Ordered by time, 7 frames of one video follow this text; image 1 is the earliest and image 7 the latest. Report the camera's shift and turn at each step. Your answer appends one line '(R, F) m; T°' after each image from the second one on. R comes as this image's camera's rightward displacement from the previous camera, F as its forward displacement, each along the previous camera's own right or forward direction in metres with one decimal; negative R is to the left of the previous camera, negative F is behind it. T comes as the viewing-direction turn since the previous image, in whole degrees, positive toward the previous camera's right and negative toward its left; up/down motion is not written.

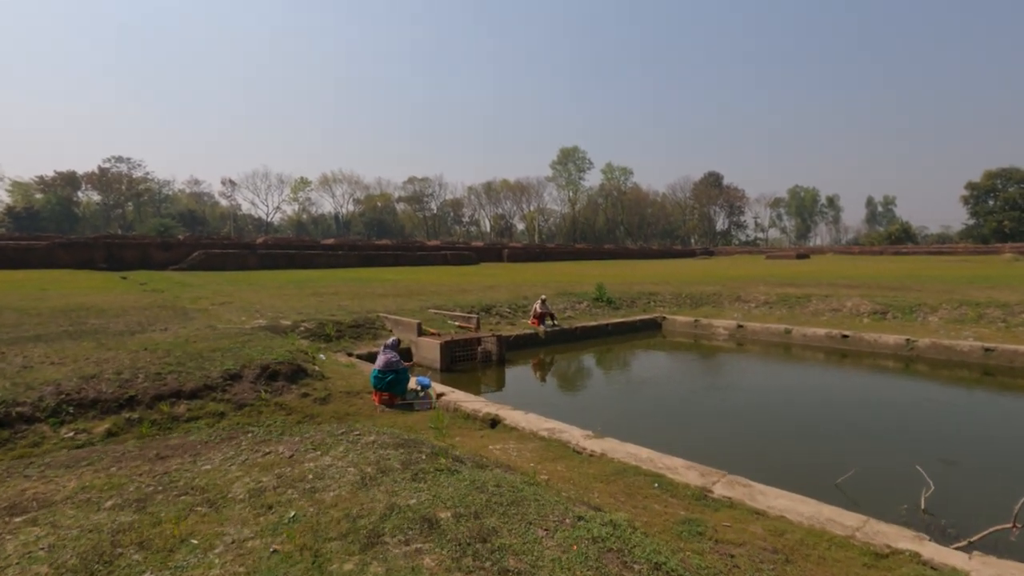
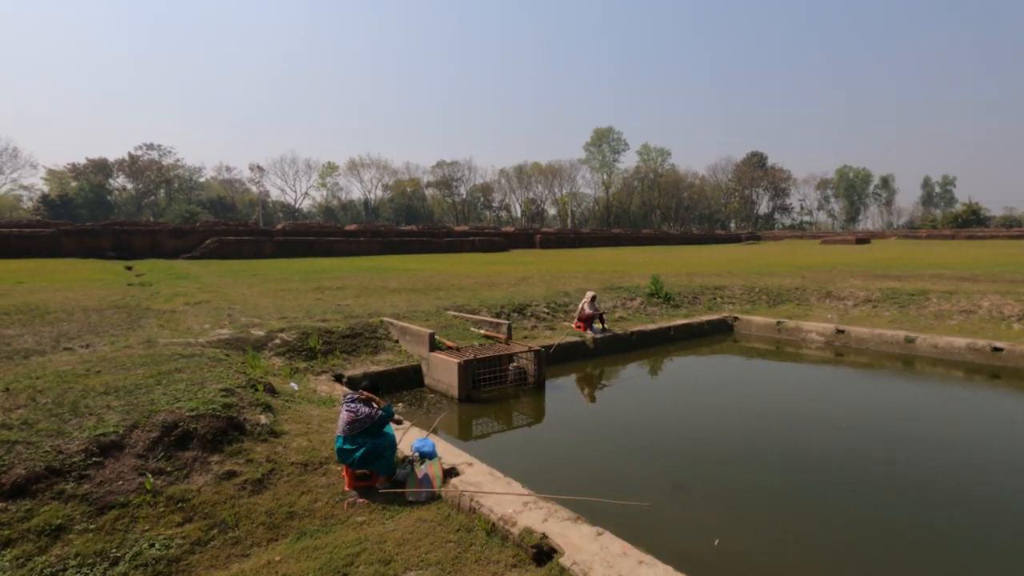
(-0.2, +2.7) m; -3°
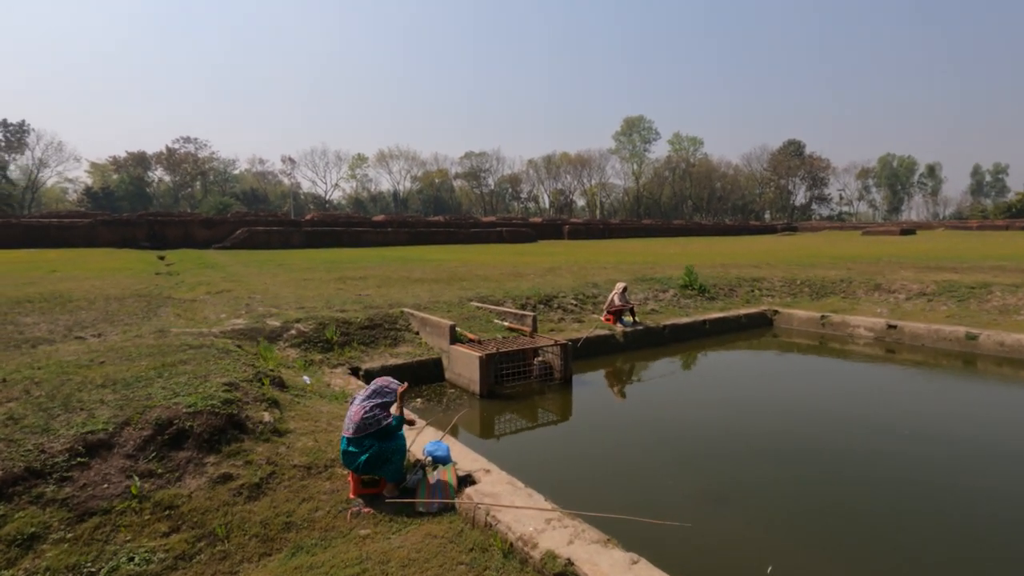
(0.0, +0.5) m; -3°
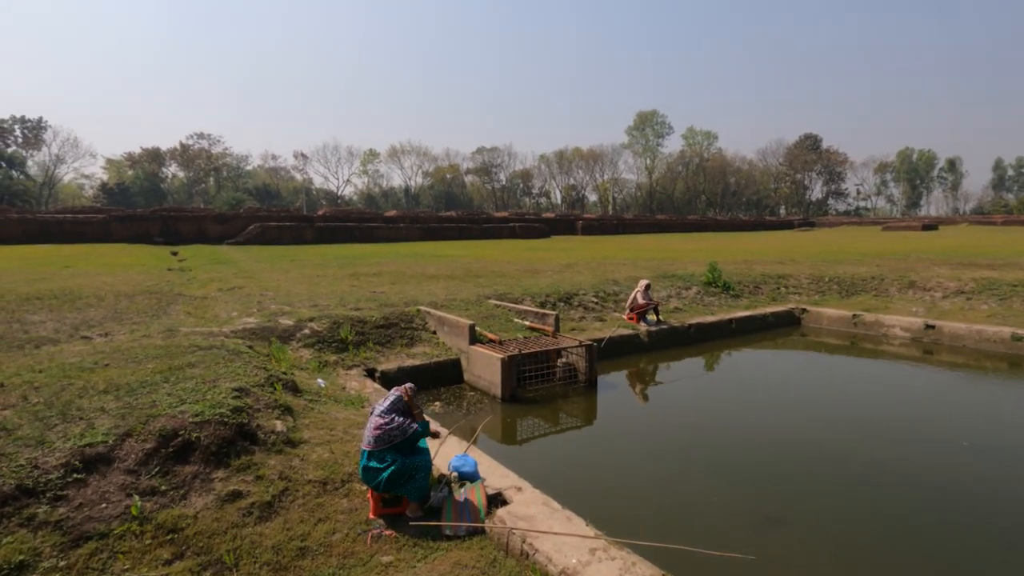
(-0.2, +0.4) m; -1°
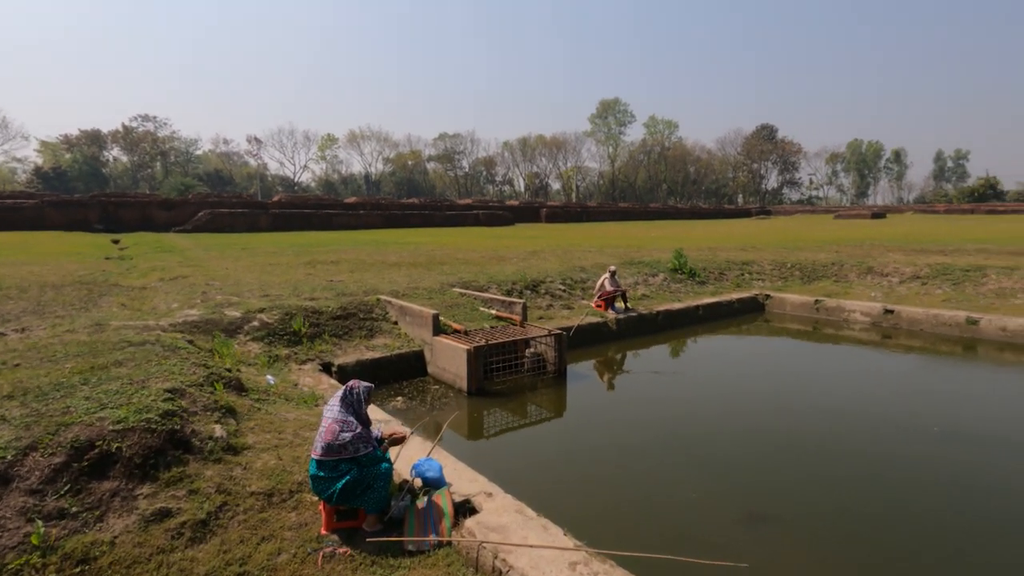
(0.0, +0.3) m; +4°
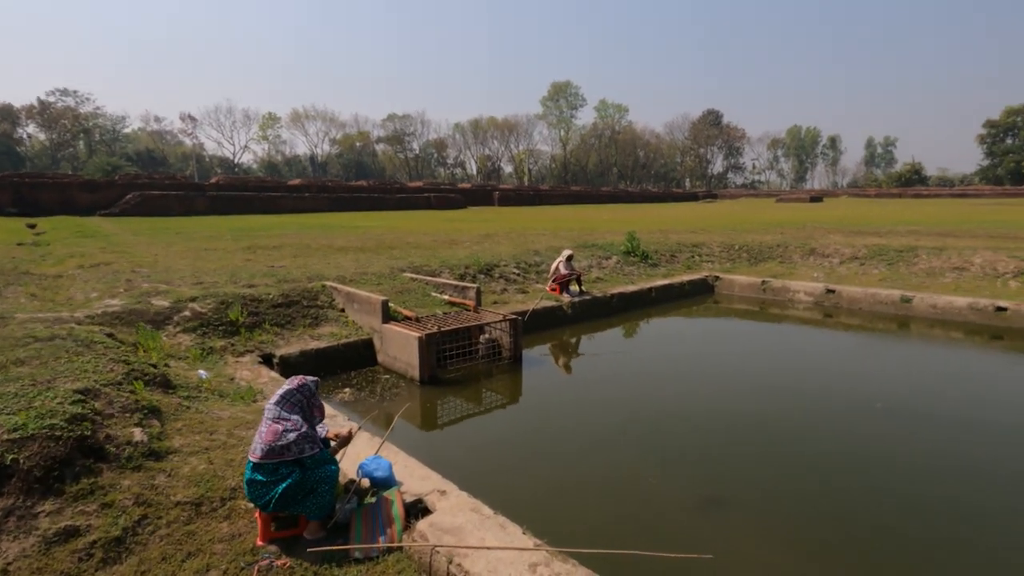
(0.0, +0.2) m; +5°
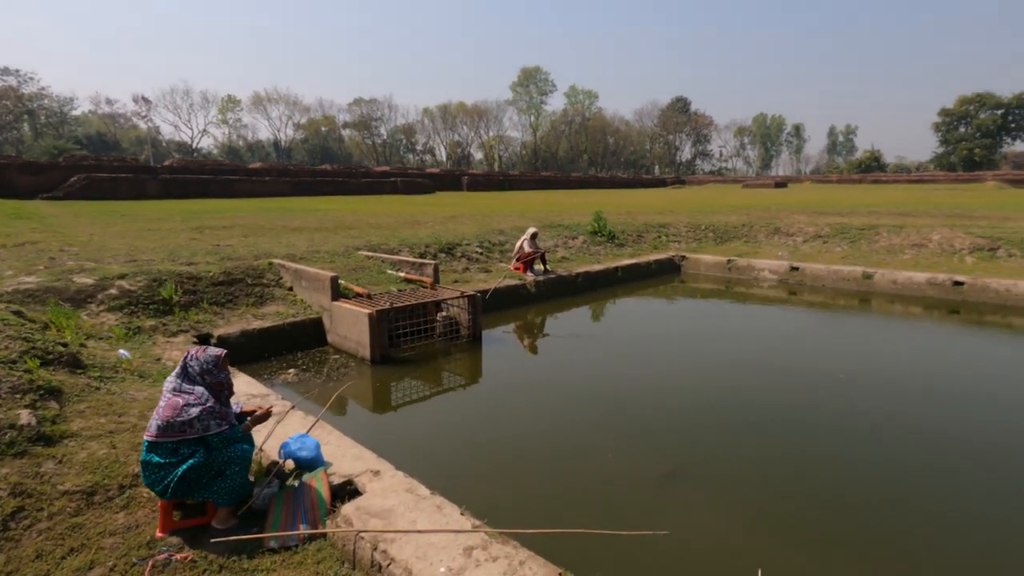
(+0.2, +0.3) m; +3°
